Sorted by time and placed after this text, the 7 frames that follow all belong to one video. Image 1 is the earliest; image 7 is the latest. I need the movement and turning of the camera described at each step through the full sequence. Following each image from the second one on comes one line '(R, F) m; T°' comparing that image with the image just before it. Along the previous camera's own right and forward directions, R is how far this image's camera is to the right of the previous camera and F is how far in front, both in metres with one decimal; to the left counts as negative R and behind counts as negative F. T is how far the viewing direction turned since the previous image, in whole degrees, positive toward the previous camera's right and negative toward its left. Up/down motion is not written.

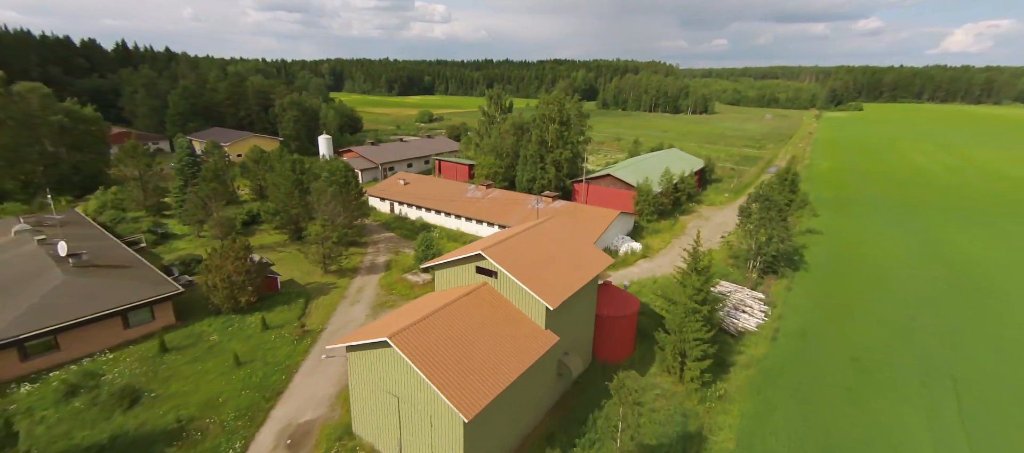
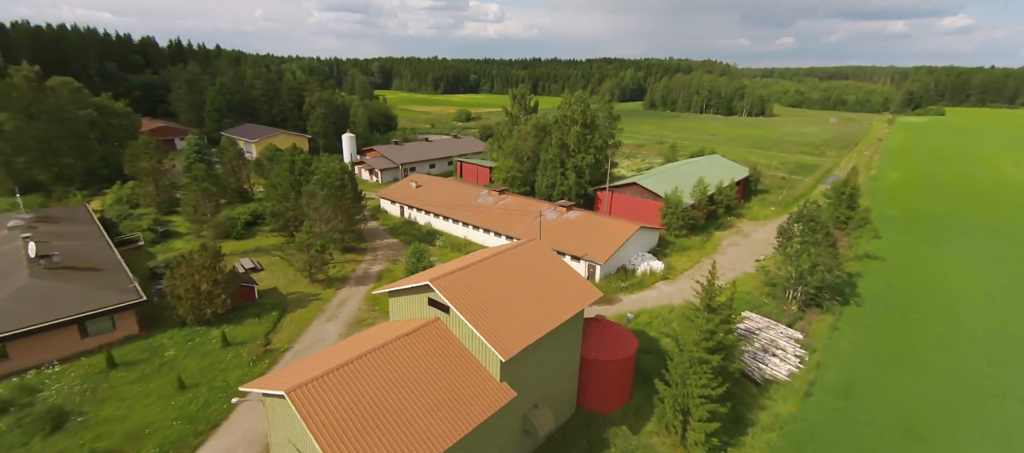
(+1.9, +2.1) m; -5°
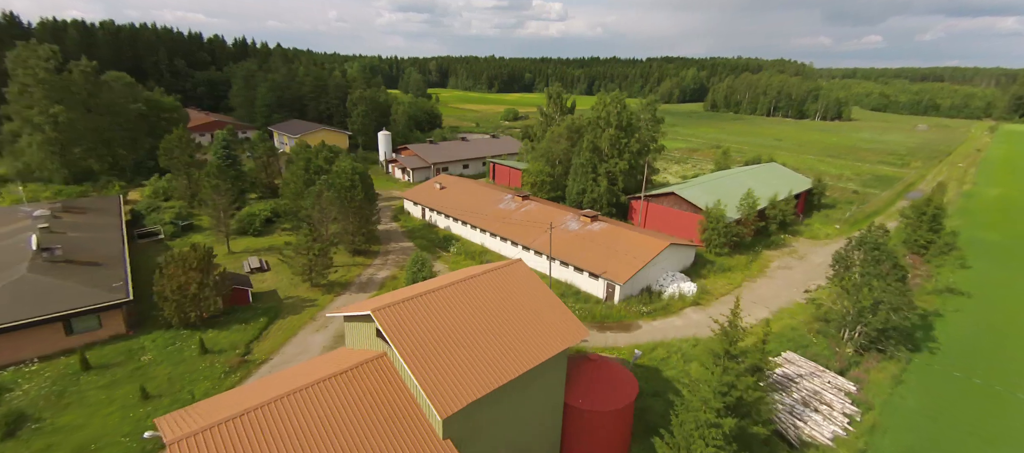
(+1.7, +1.8) m; -6°
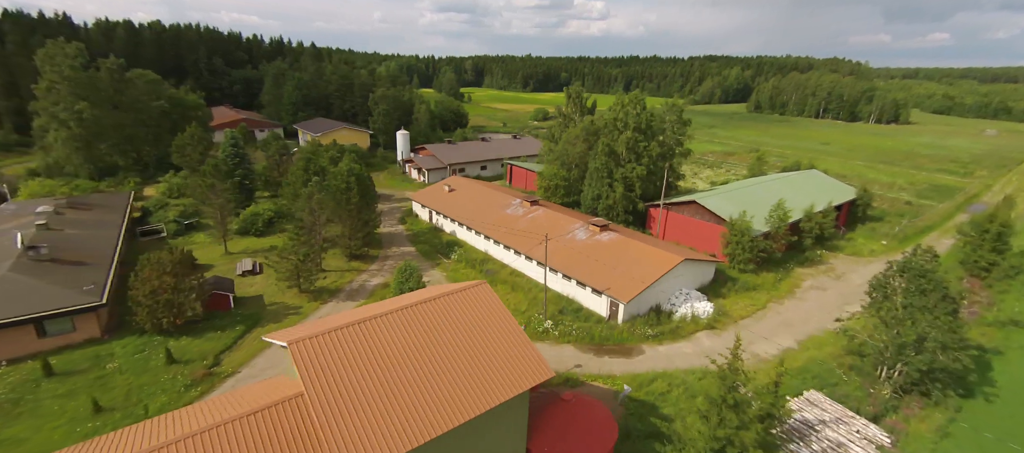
(+1.6, +1.4) m; -4°
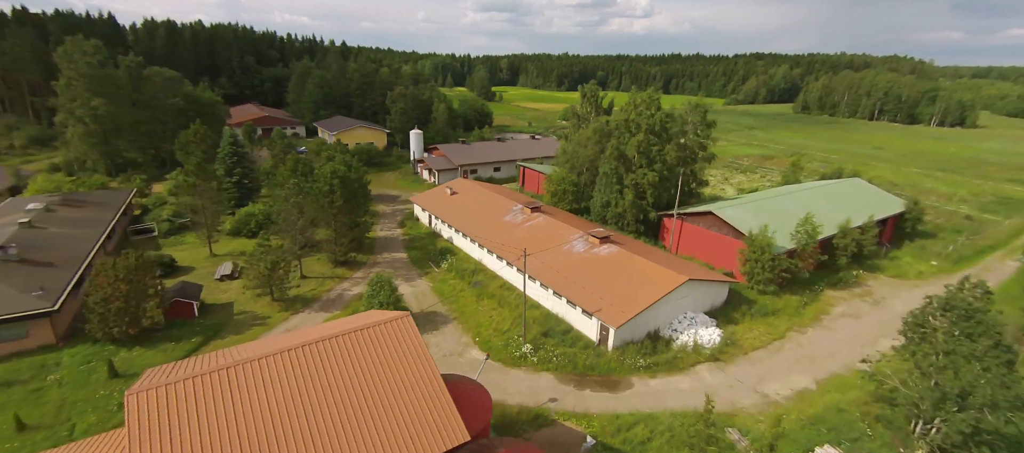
(+2.0, +1.7) m; -4°
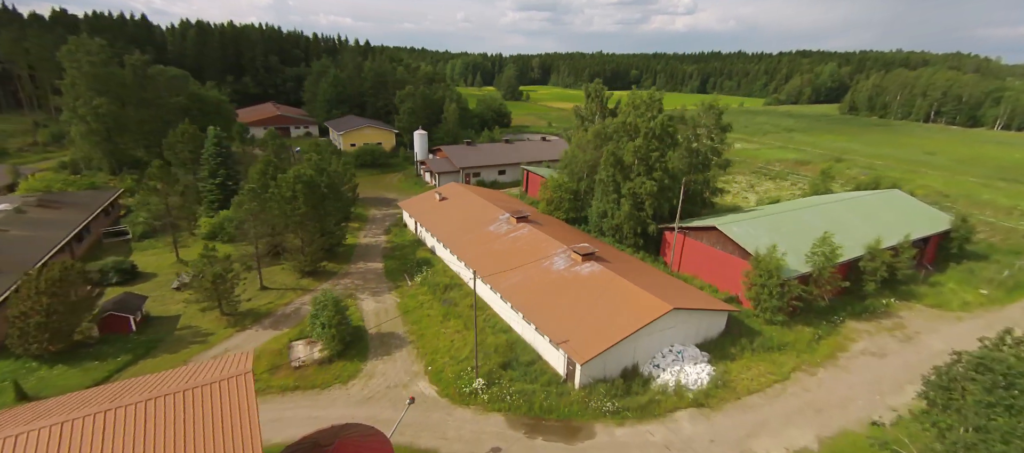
(+2.5, +1.9) m; -4°
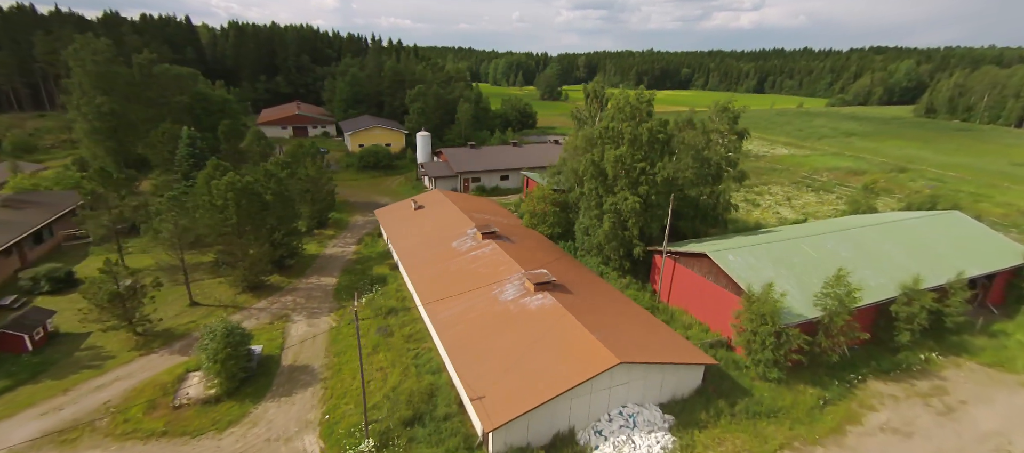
(+3.8, +2.7) m; -6°
